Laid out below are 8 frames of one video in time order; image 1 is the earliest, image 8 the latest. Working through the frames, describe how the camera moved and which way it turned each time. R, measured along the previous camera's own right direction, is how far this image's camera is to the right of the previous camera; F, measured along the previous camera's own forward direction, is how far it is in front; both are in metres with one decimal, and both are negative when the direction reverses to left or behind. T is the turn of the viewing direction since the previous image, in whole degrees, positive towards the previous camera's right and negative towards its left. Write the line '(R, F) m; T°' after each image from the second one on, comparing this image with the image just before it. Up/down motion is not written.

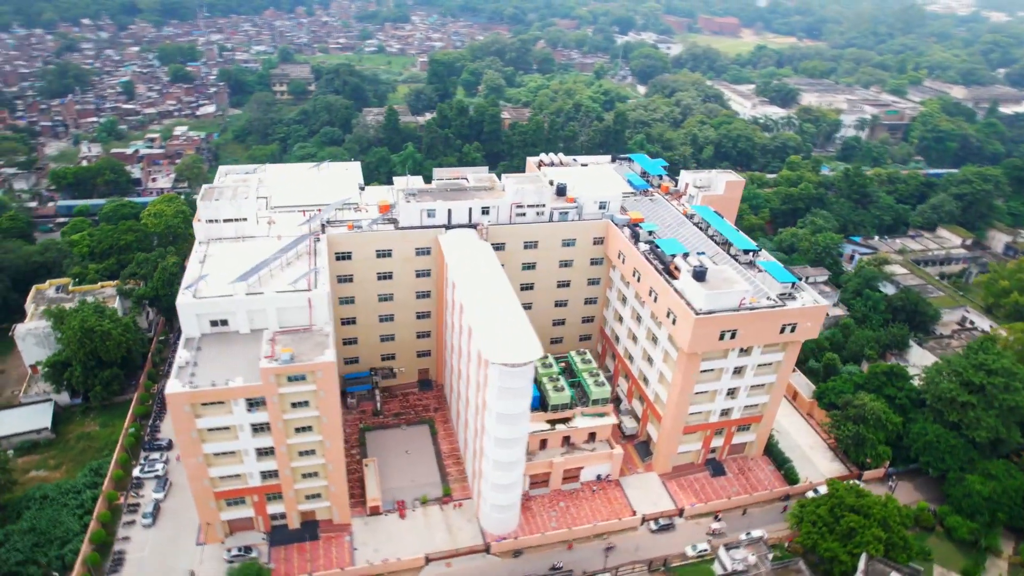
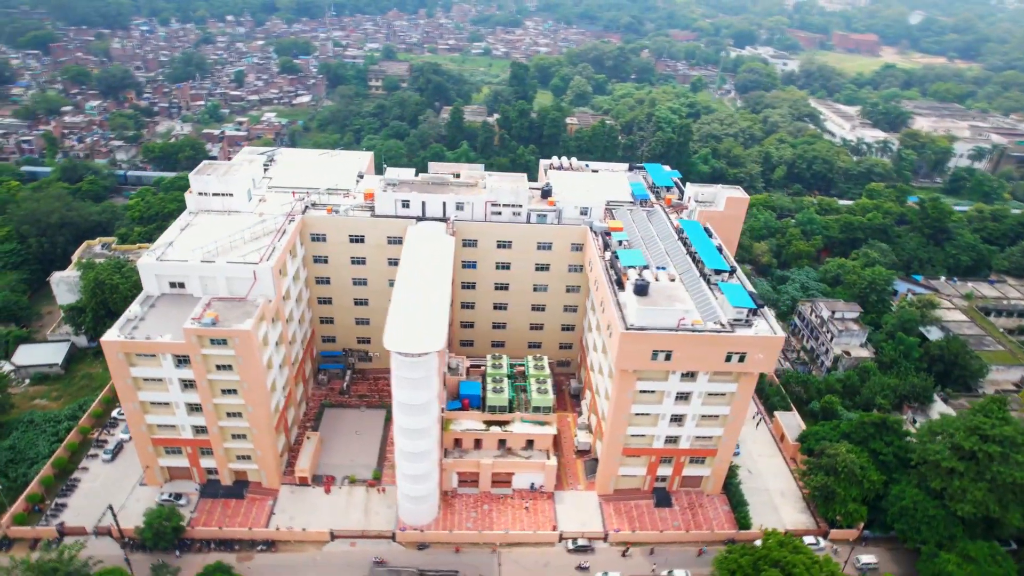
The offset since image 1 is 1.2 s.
(+11.5, +1.4) m; -11°
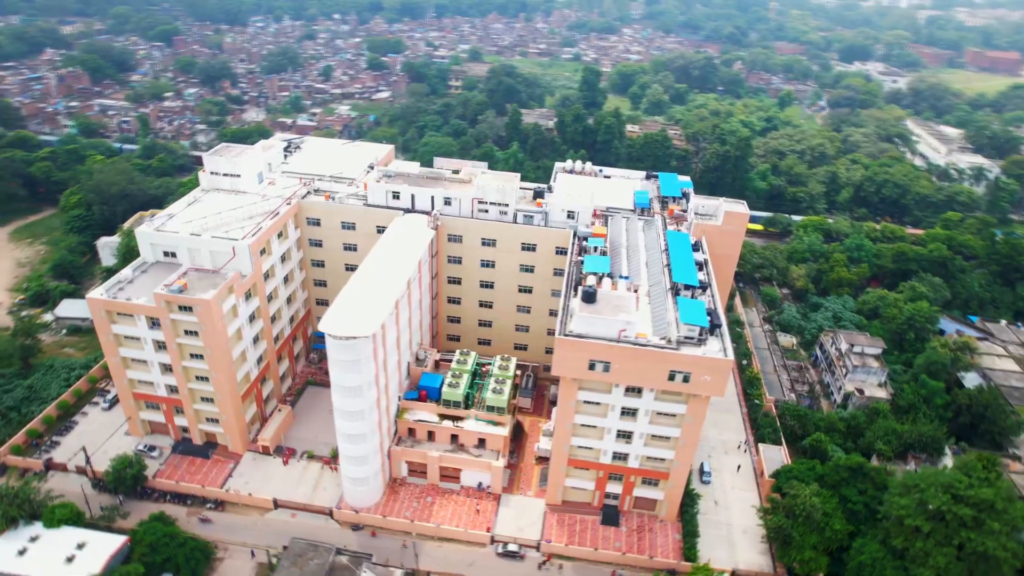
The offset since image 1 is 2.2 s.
(+9.2, +0.9) m; -9°
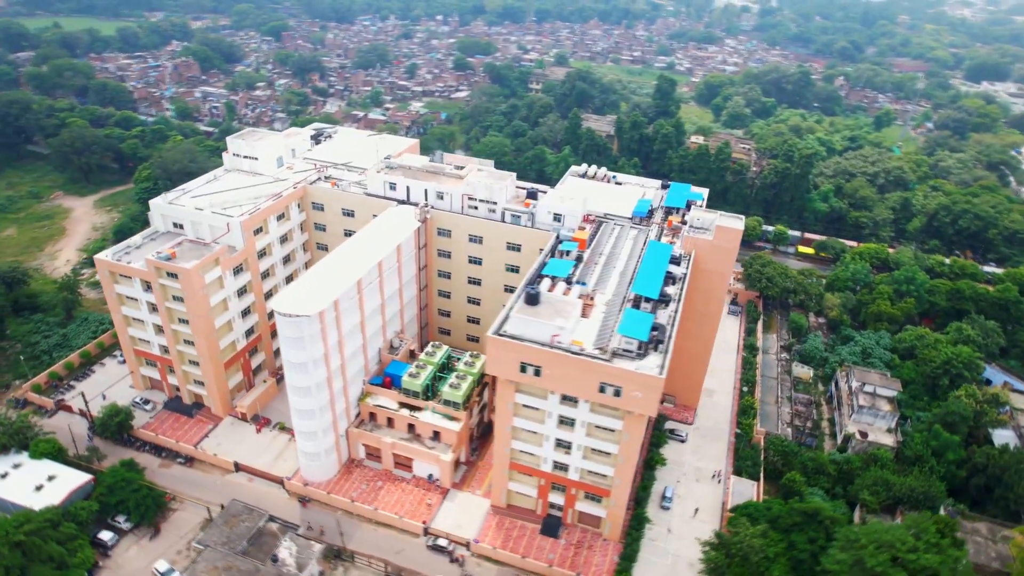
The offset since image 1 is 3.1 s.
(+9.2, +0.9) m; -9°
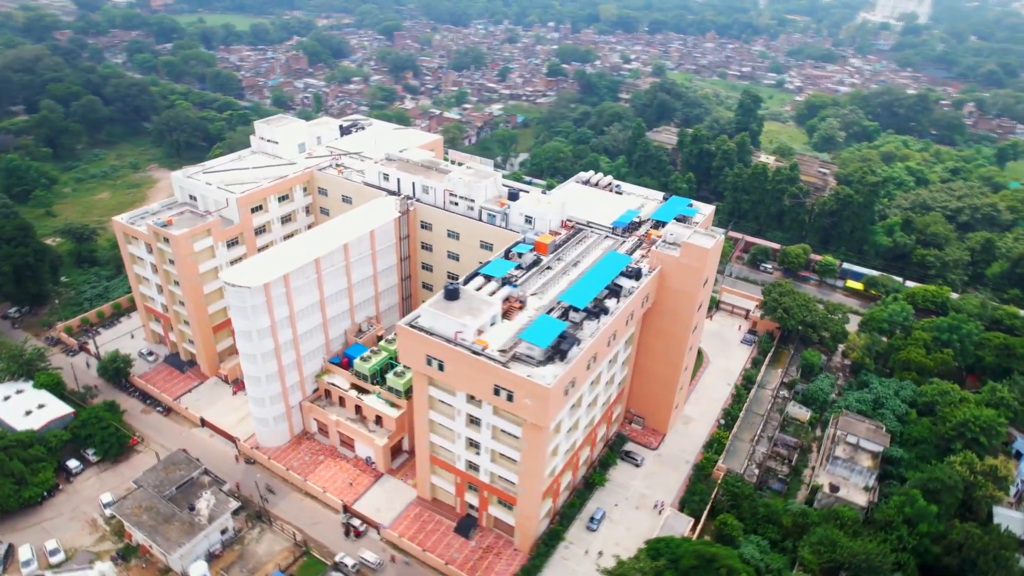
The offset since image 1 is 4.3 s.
(+11.3, +1.2) m; -11°
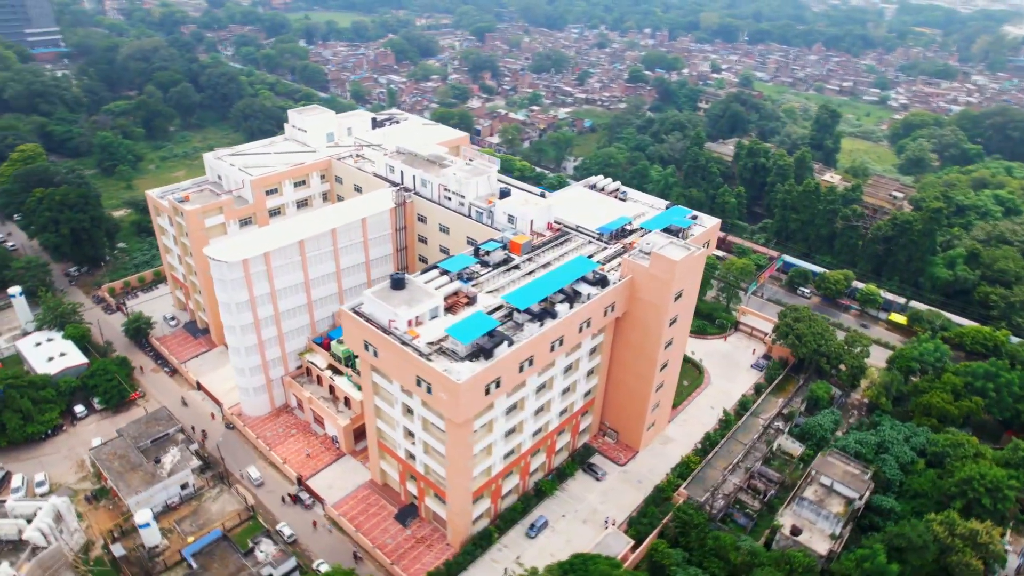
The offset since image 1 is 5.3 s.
(+9.0, +0.9) m; -9°
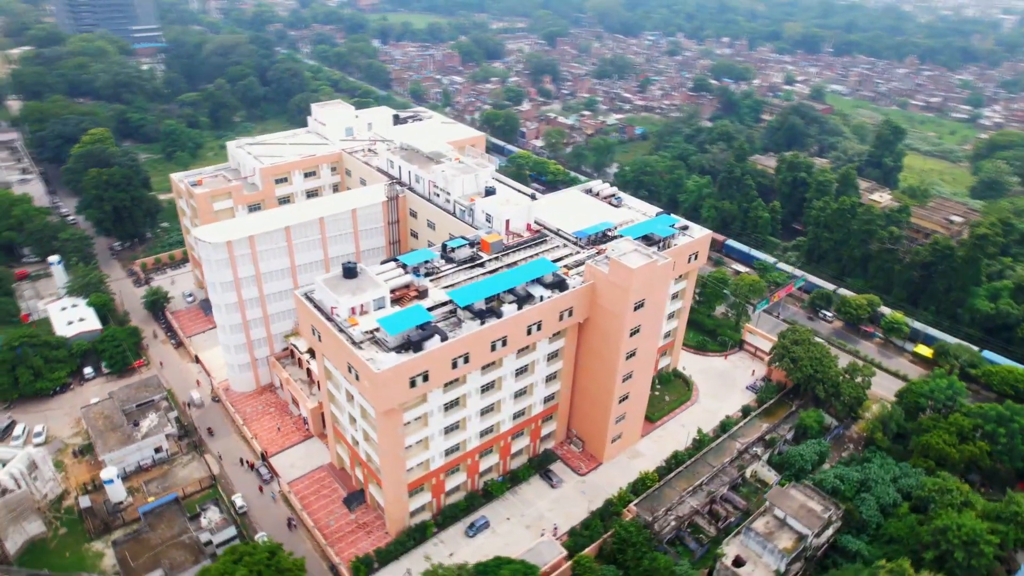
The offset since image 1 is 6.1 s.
(+7.9, +0.6) m; -7°
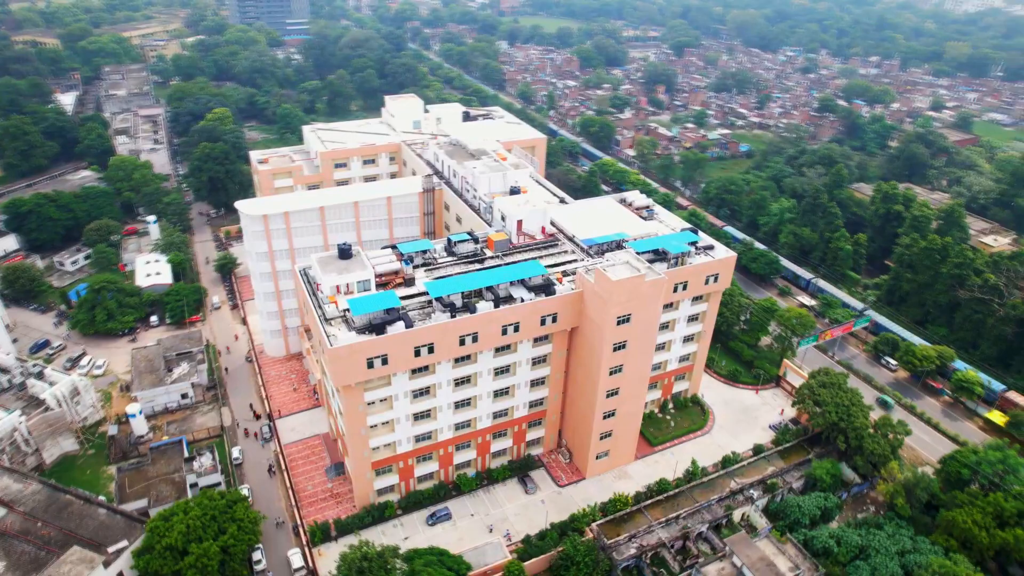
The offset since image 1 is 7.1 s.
(+8.9, +0.9) m; -12°
